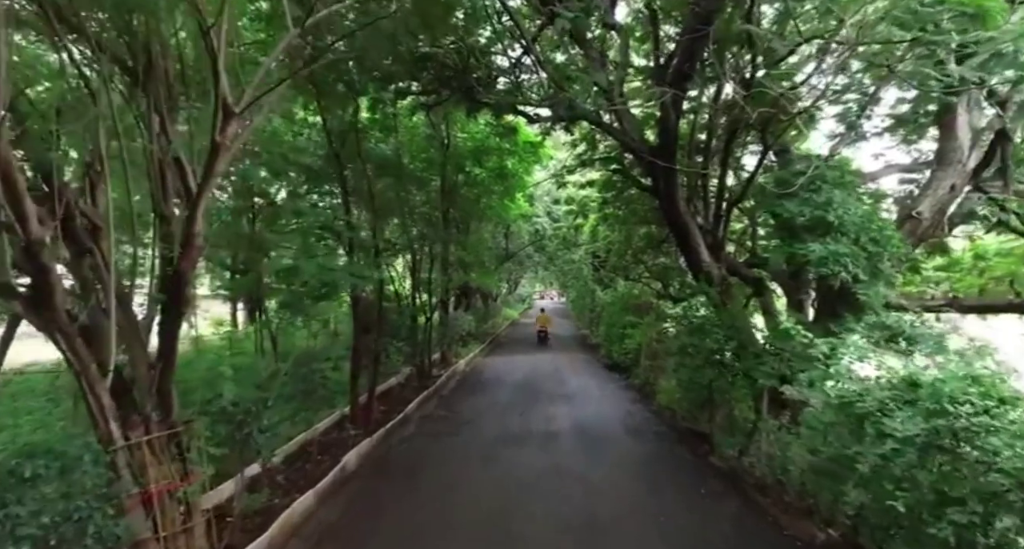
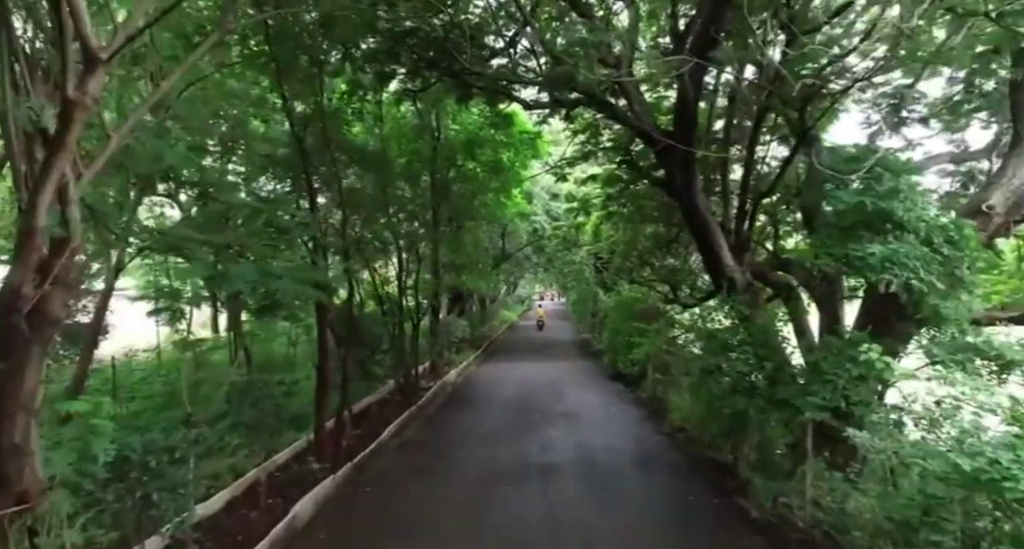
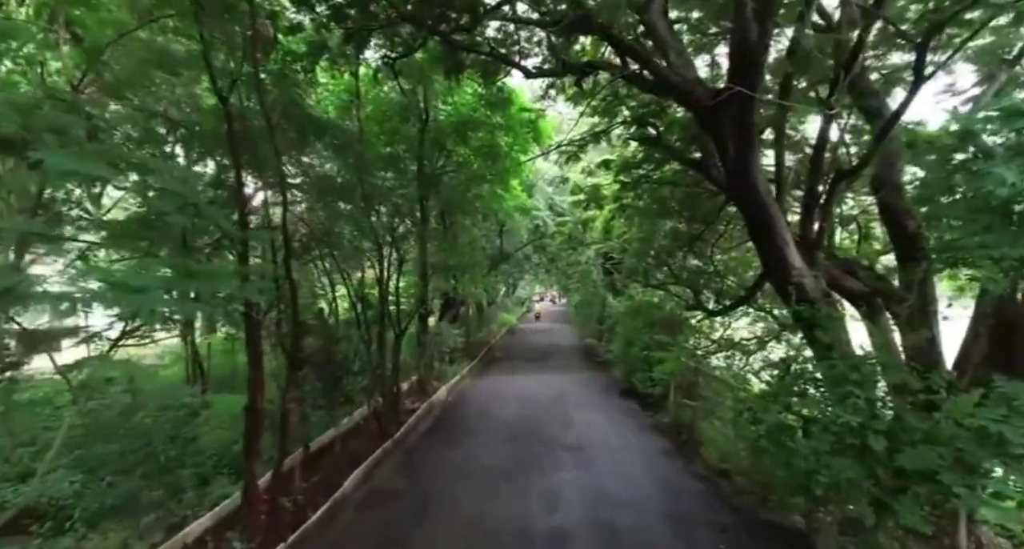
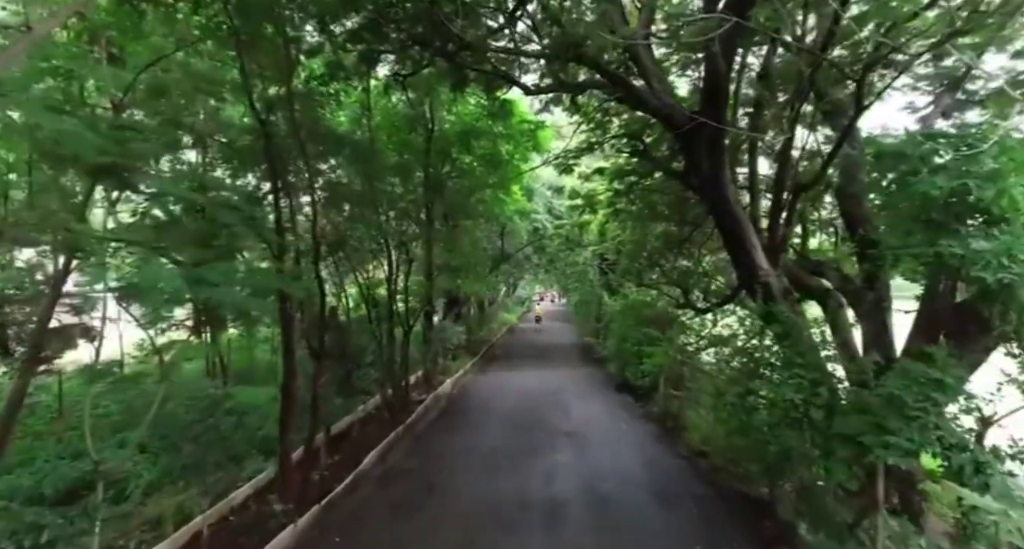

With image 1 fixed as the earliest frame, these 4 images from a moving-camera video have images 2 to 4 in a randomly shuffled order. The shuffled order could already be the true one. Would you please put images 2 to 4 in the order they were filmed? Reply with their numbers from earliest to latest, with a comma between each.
2, 4, 3
